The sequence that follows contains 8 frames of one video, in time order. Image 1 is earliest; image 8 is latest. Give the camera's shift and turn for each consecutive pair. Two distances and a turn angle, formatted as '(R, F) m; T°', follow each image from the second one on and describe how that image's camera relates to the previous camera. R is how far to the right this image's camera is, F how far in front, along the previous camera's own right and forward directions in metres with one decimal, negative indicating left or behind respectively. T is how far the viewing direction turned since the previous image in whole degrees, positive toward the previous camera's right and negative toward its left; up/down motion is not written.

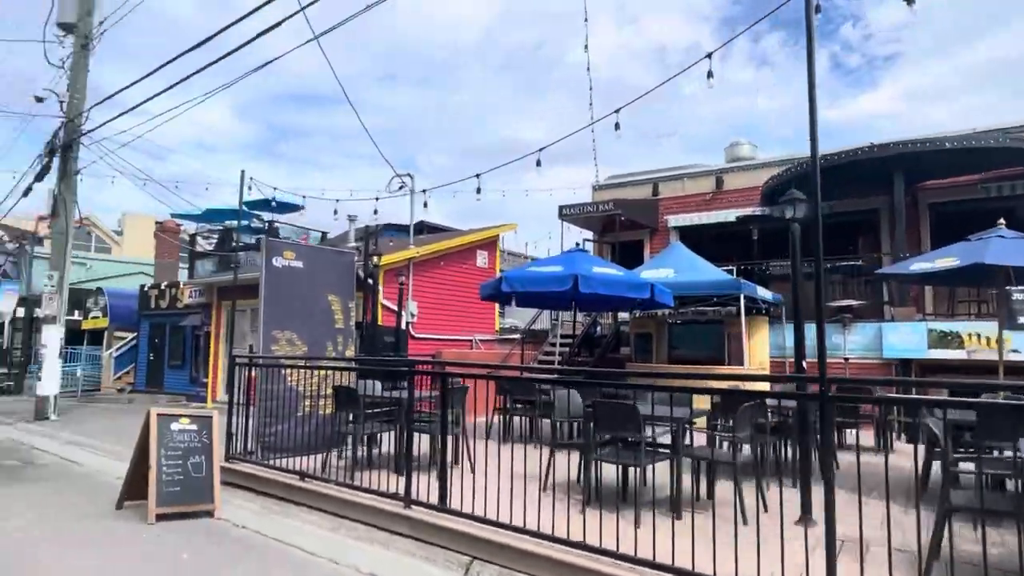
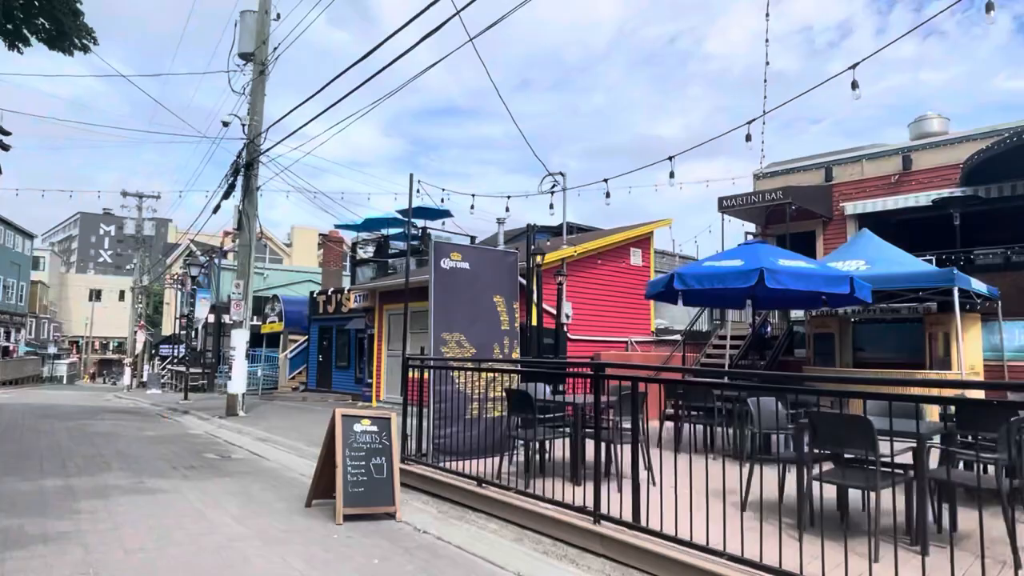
(-0.5, +0.5) m; -12°
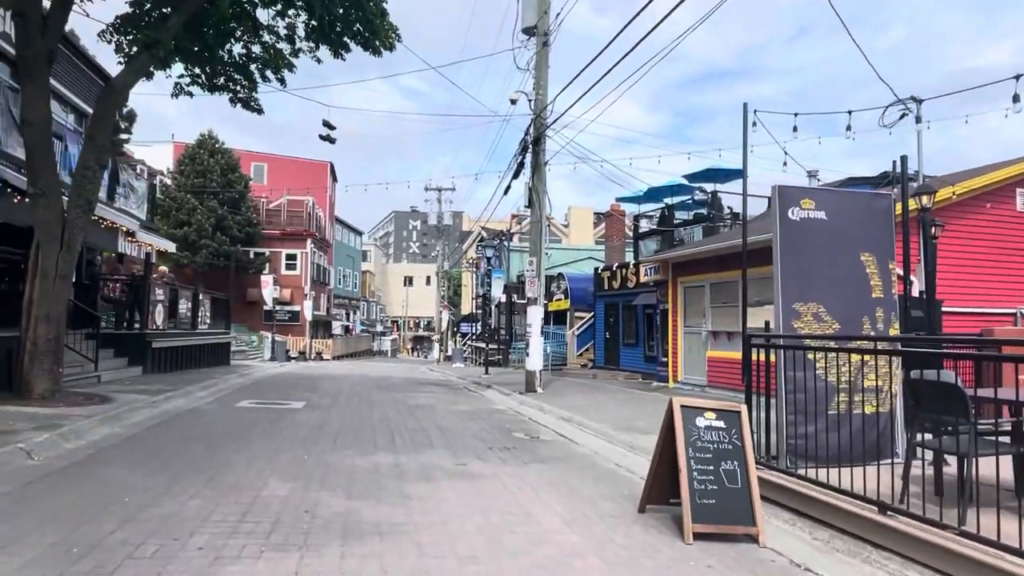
(-1.0, +1.4) m; -24°
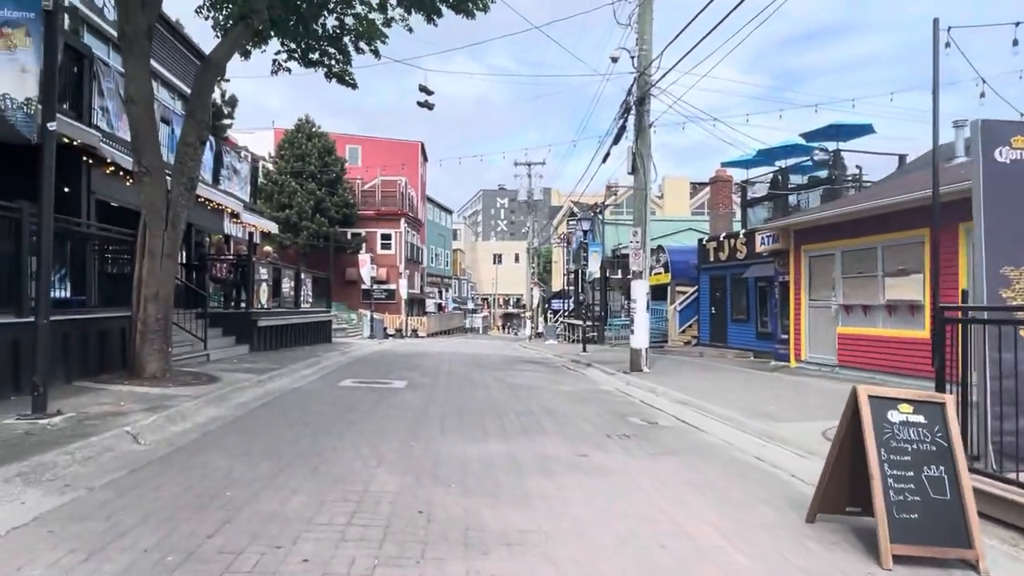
(-0.4, +0.9) m; -8°
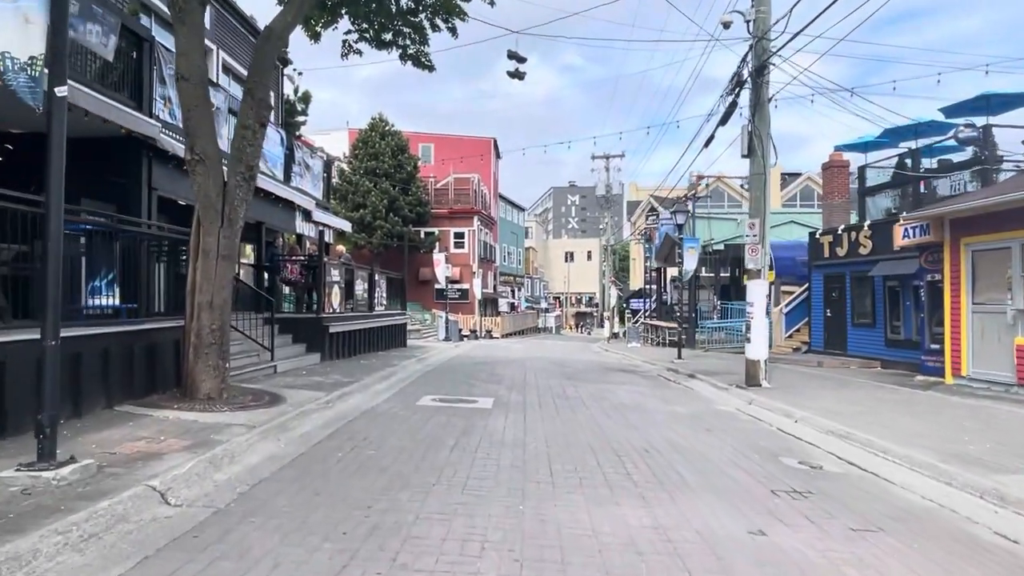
(-0.6, +2.0) m; -6°
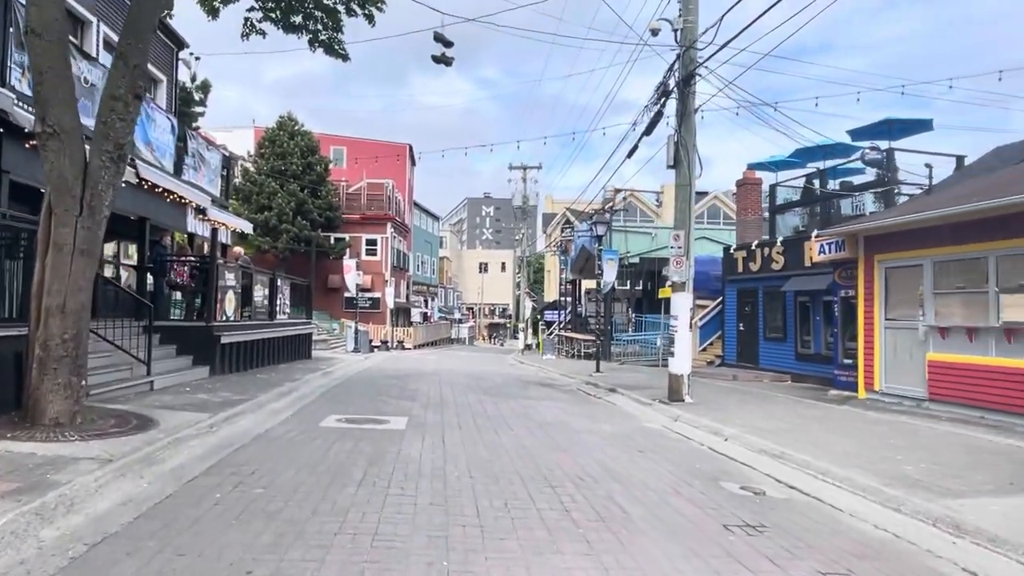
(-0.1, +1.0) m; +8°
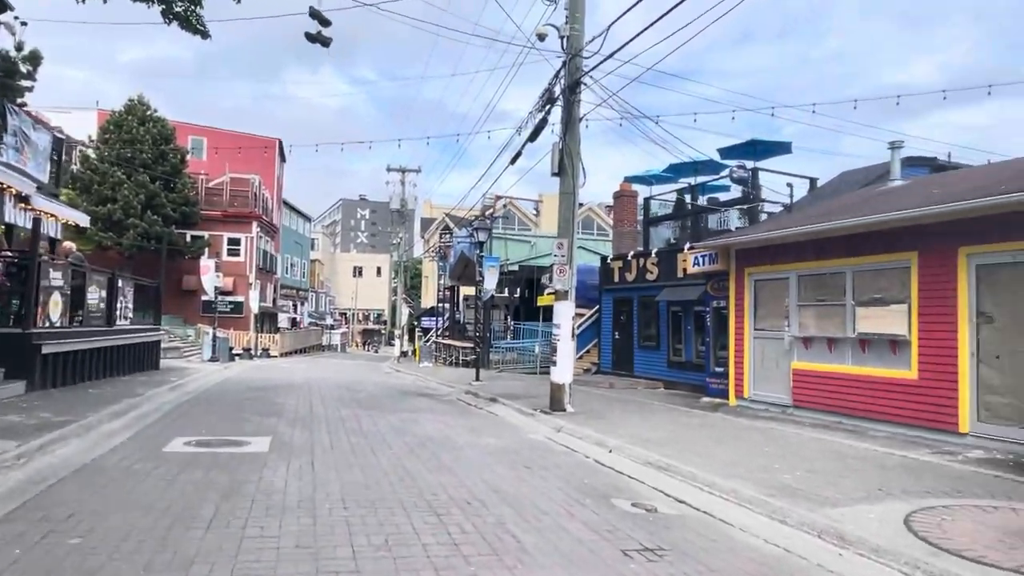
(-0.1, +0.7) m; +11°
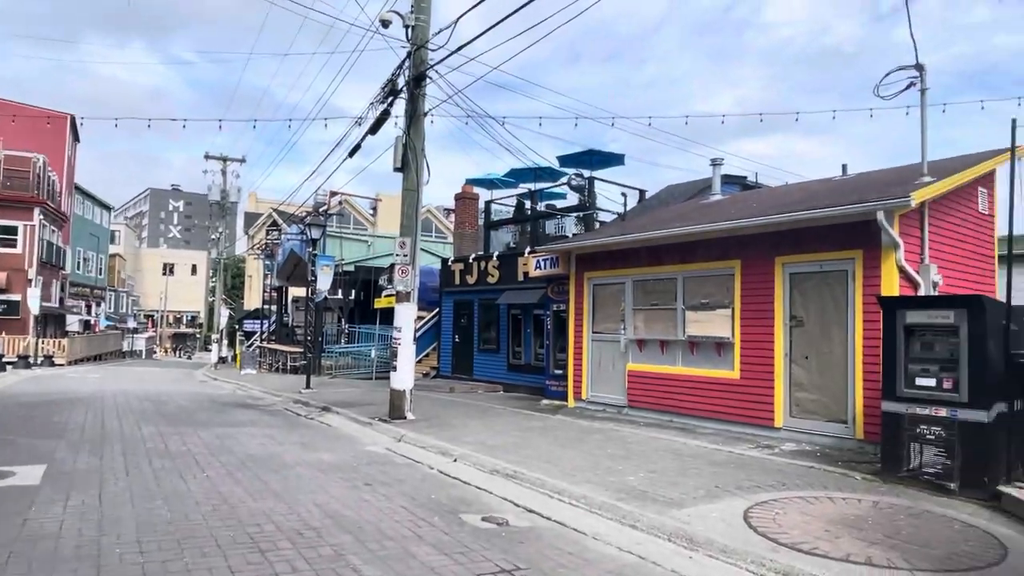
(-0.1, +0.6) m; +15°
